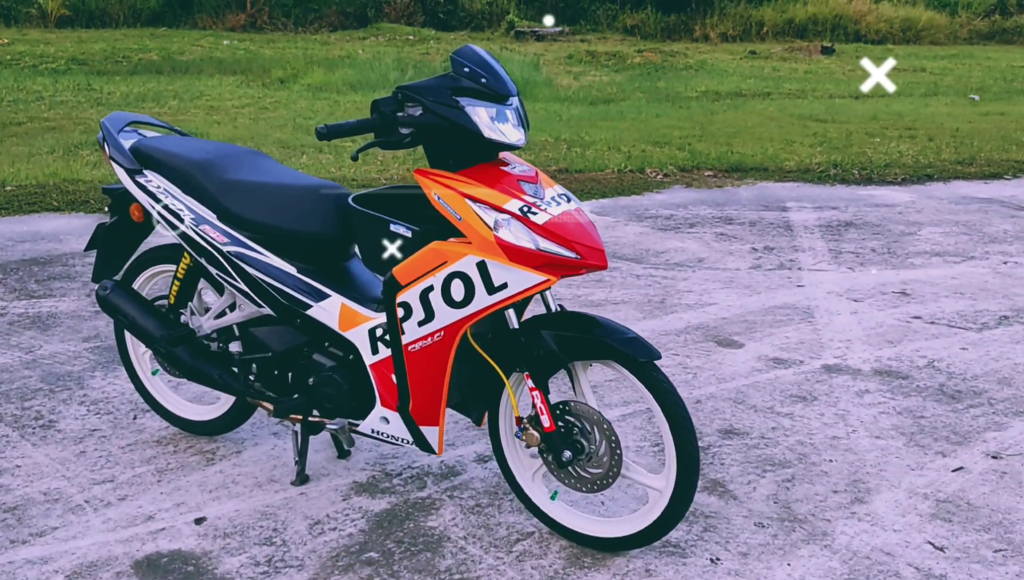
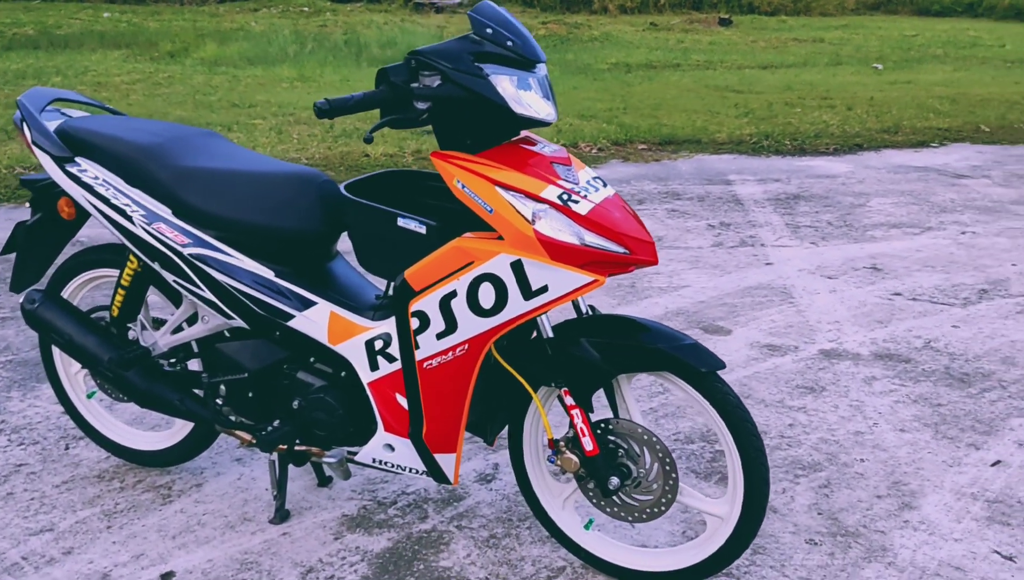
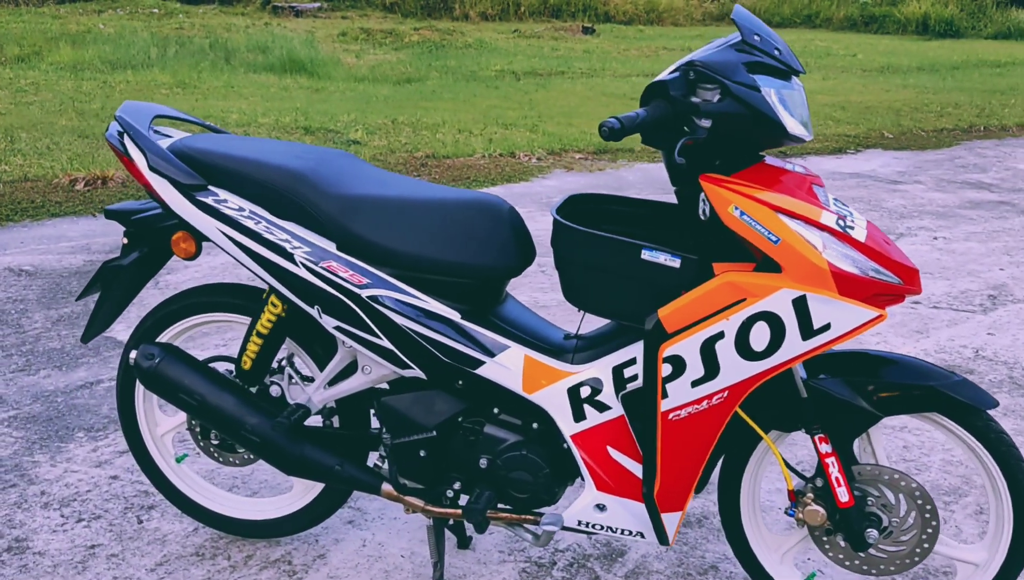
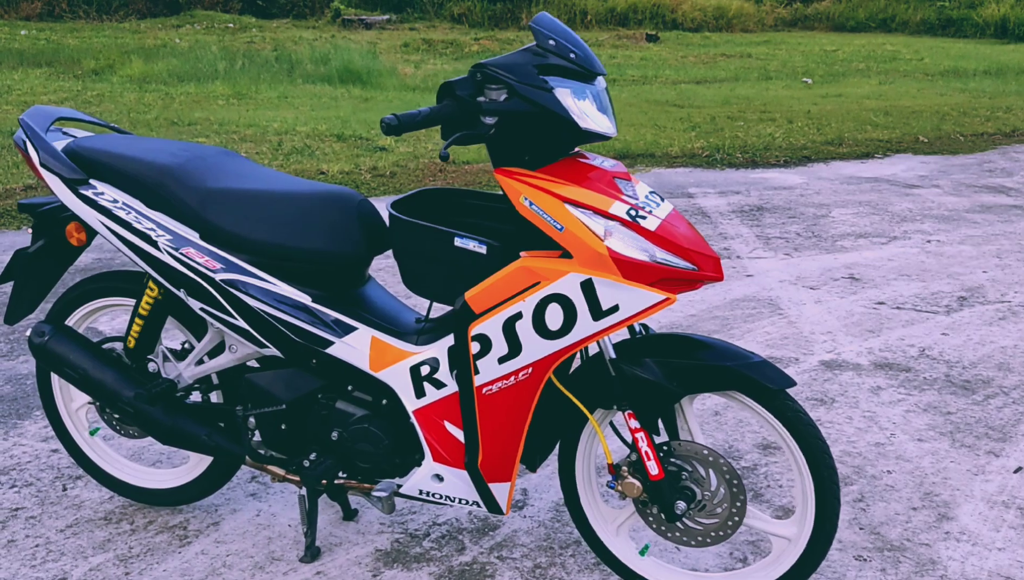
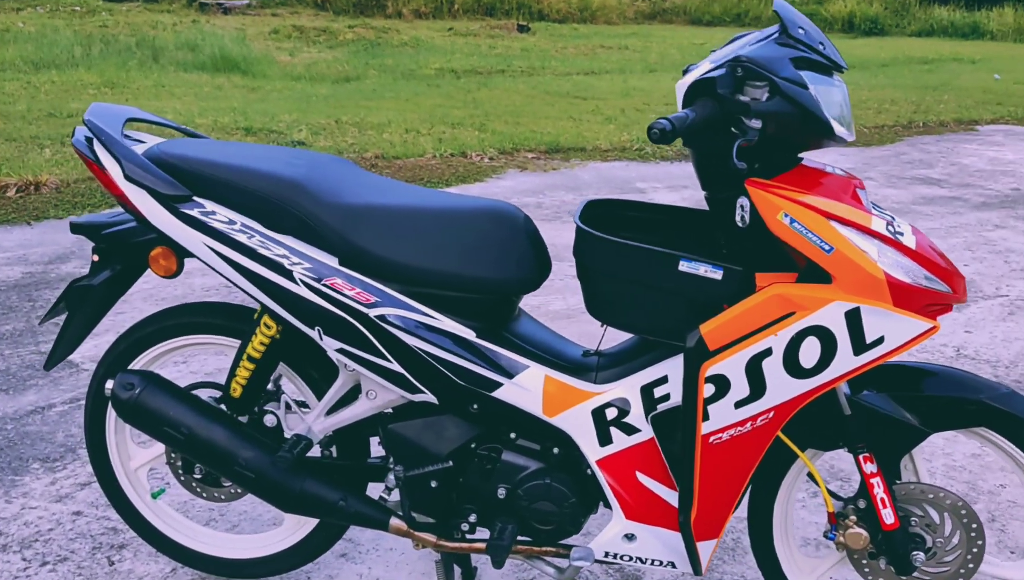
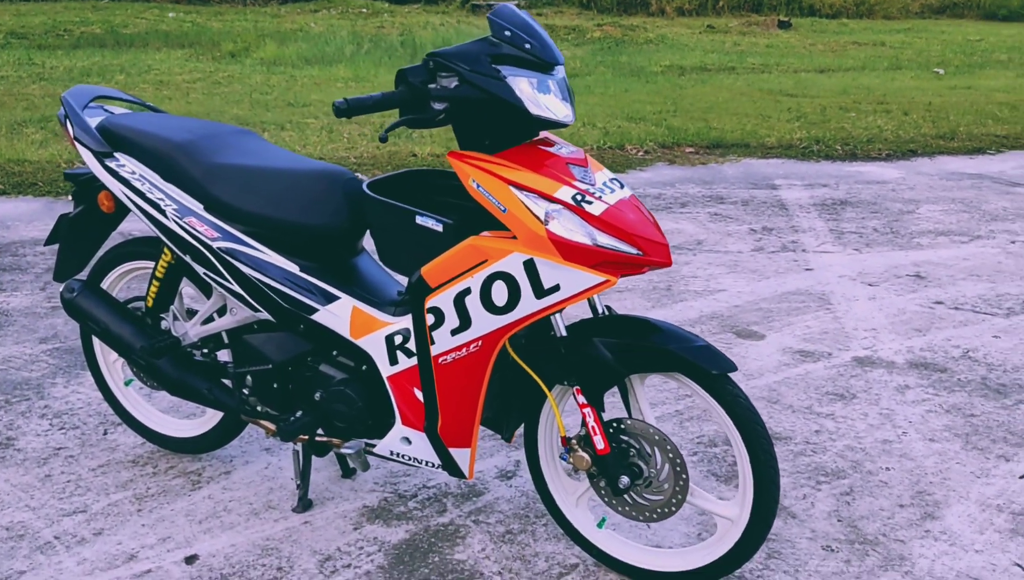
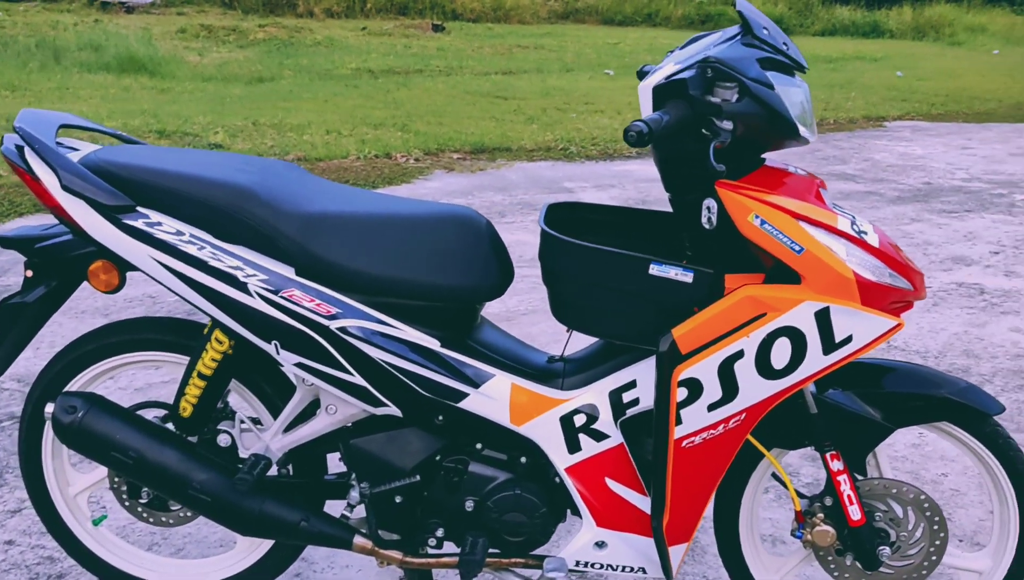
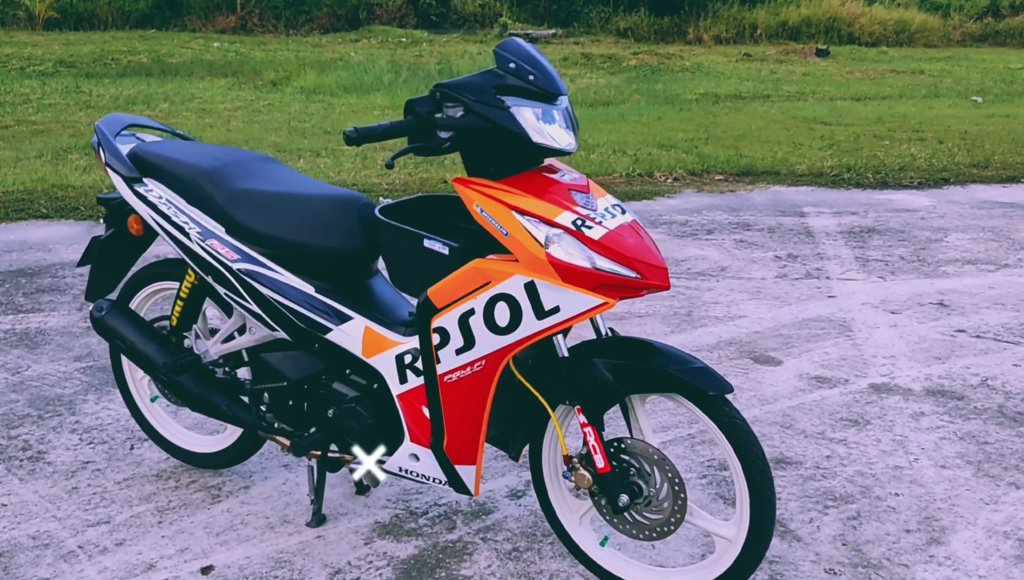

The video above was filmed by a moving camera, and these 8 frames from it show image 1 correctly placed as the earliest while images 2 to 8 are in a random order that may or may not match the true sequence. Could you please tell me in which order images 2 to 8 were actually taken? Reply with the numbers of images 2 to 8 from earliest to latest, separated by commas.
8, 6, 2, 4, 3, 5, 7
